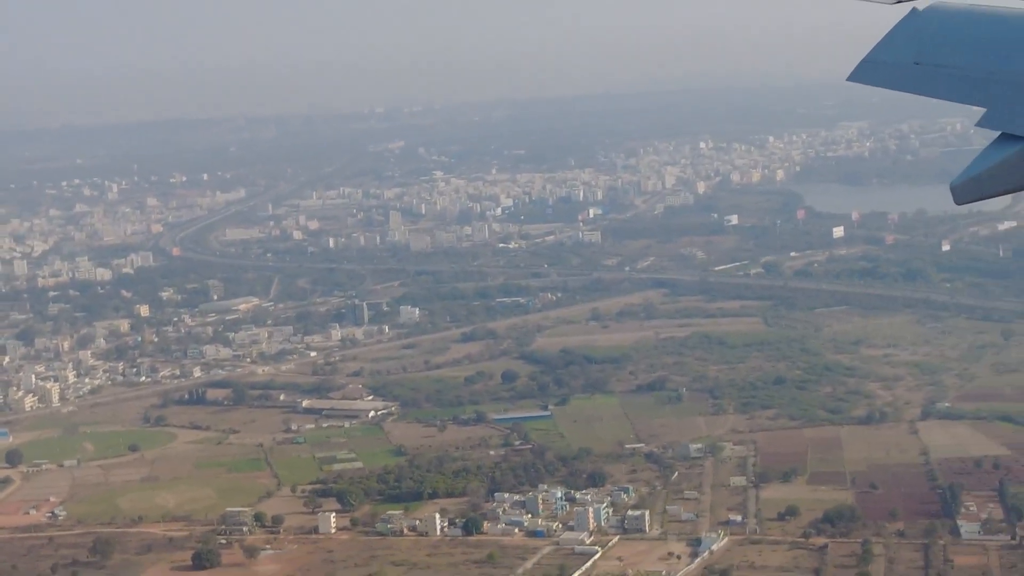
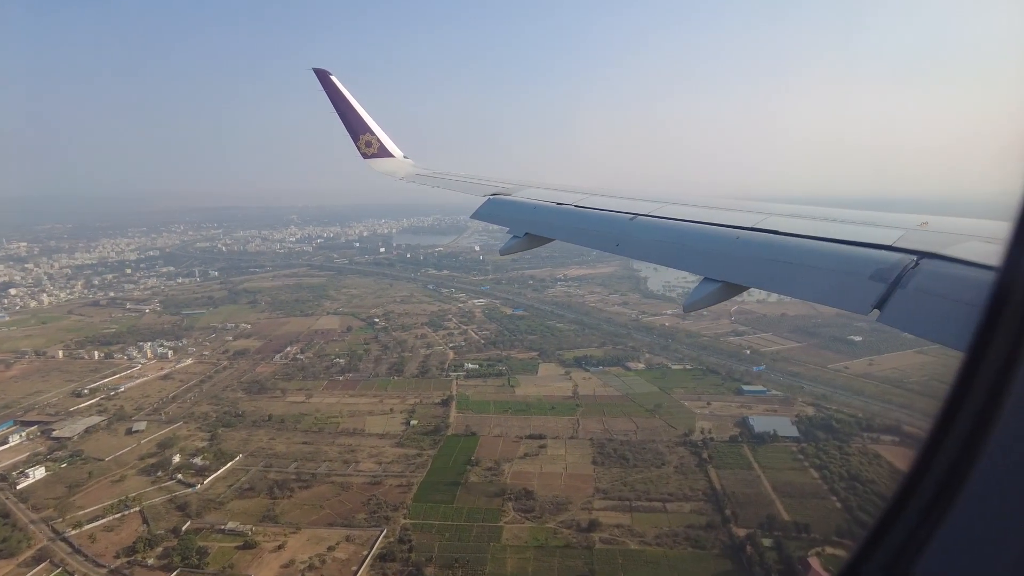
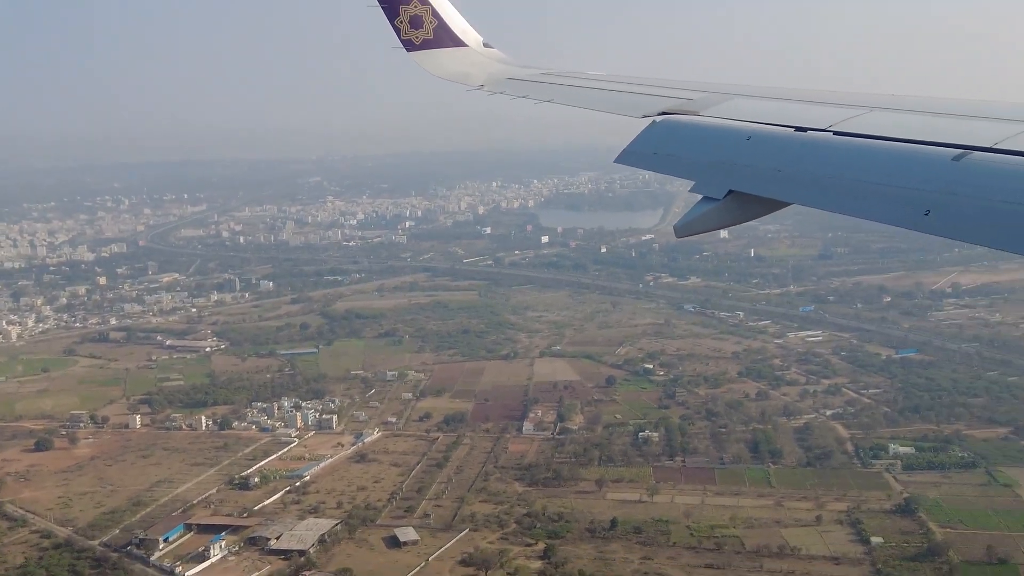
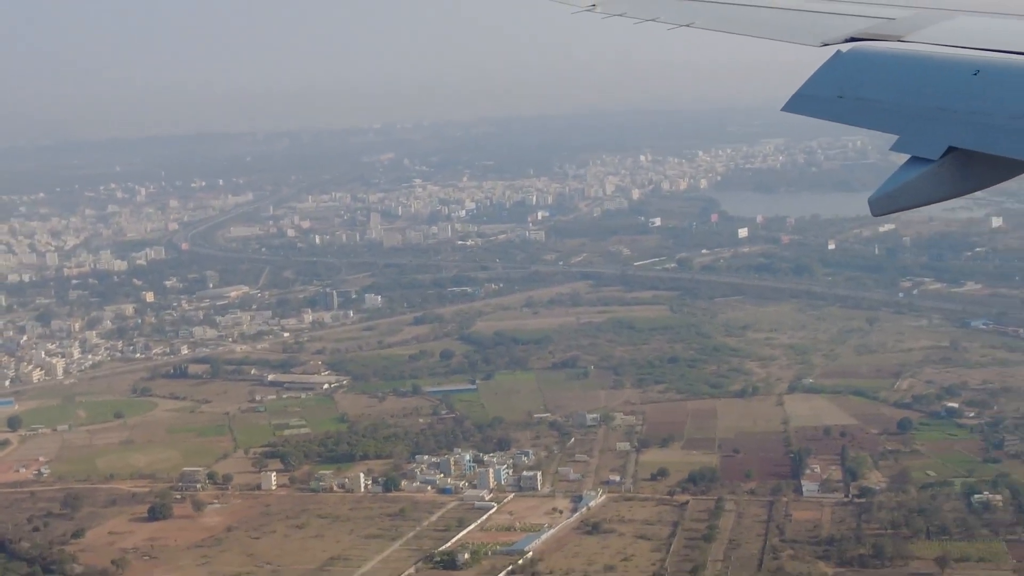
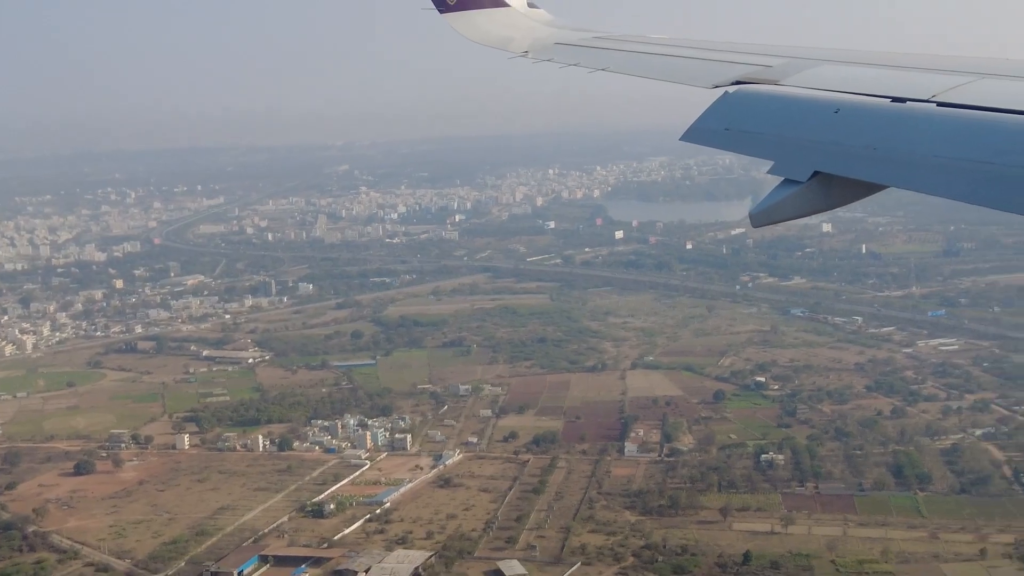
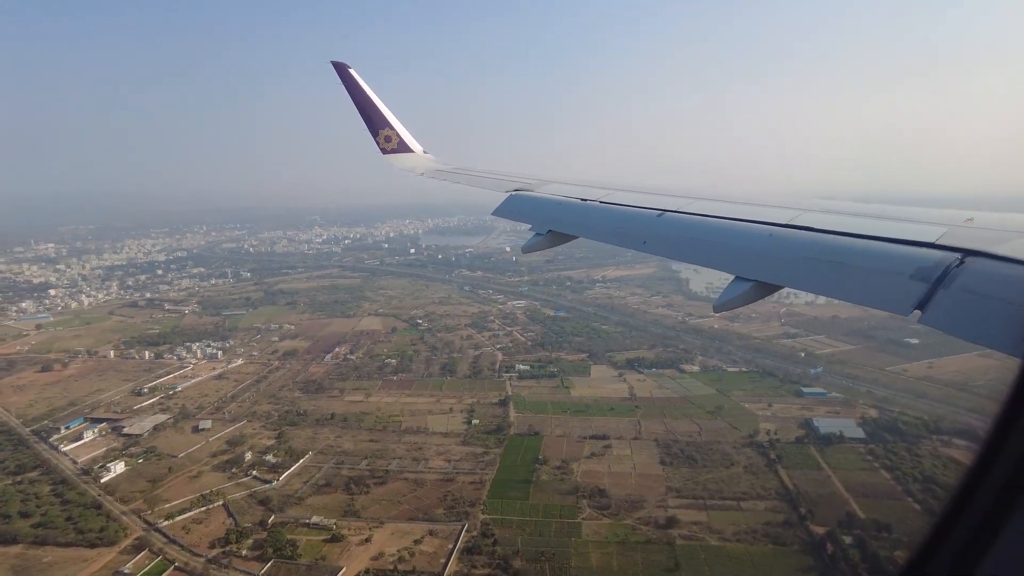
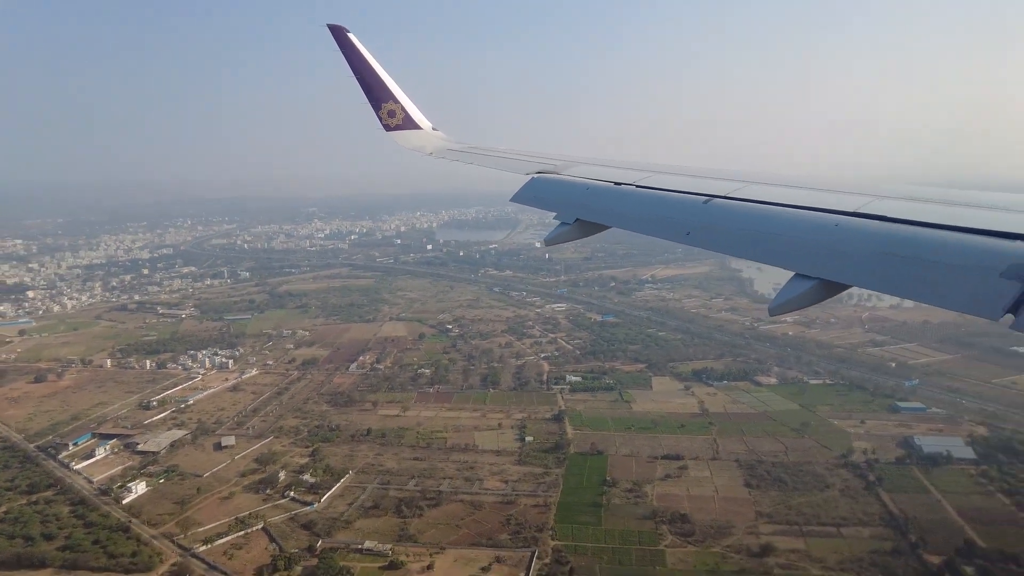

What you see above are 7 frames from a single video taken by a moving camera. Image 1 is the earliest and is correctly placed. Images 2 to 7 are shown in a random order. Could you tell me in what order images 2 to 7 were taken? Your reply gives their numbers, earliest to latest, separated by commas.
4, 5, 3, 7, 6, 2
